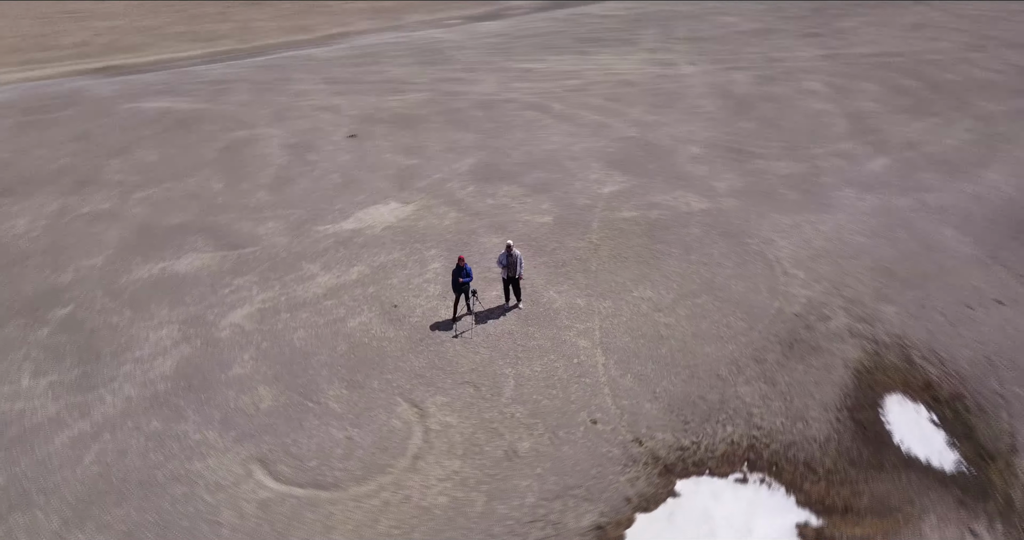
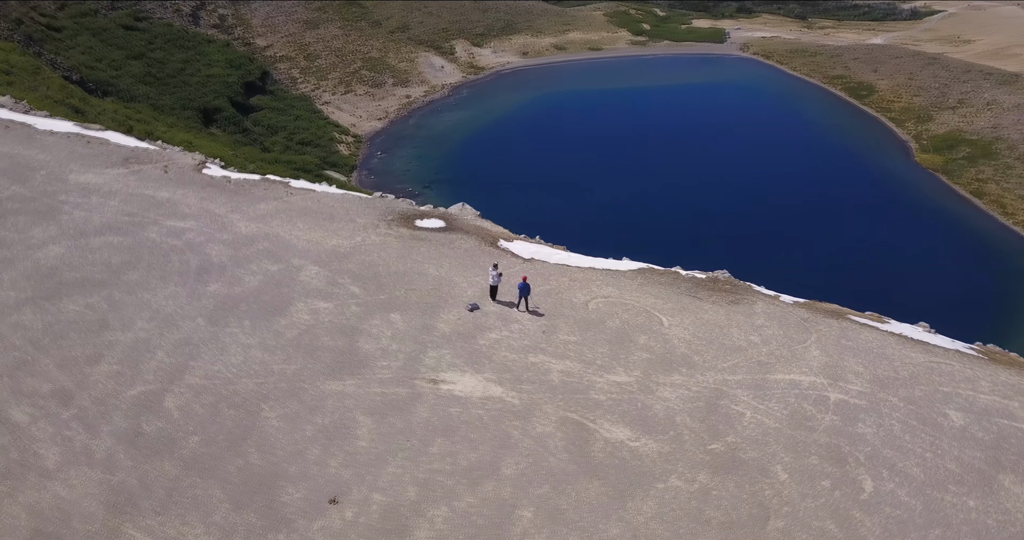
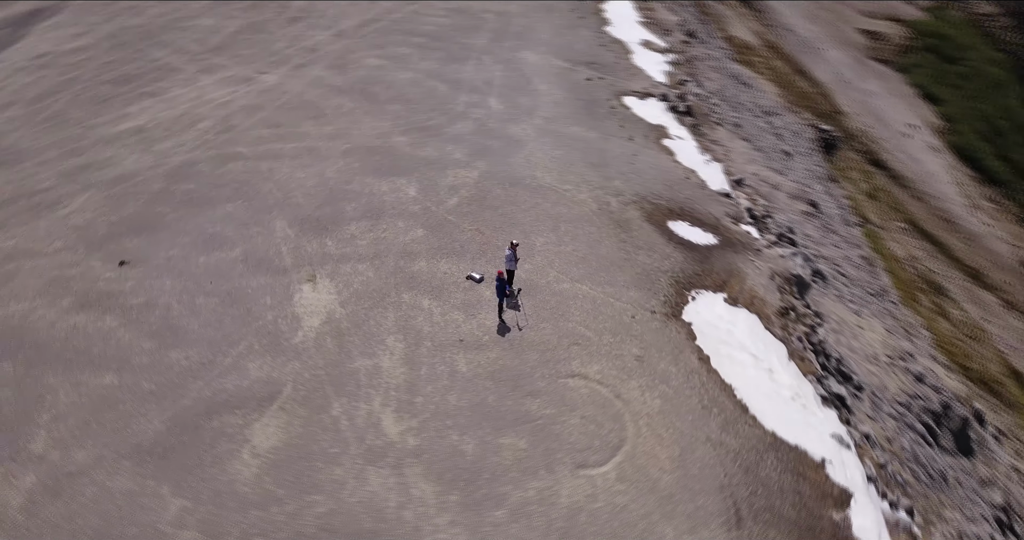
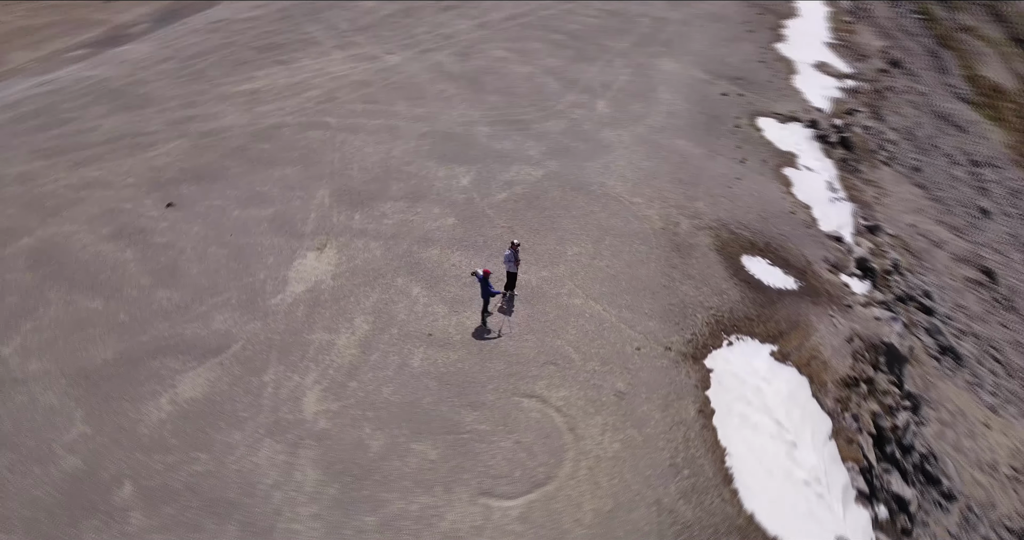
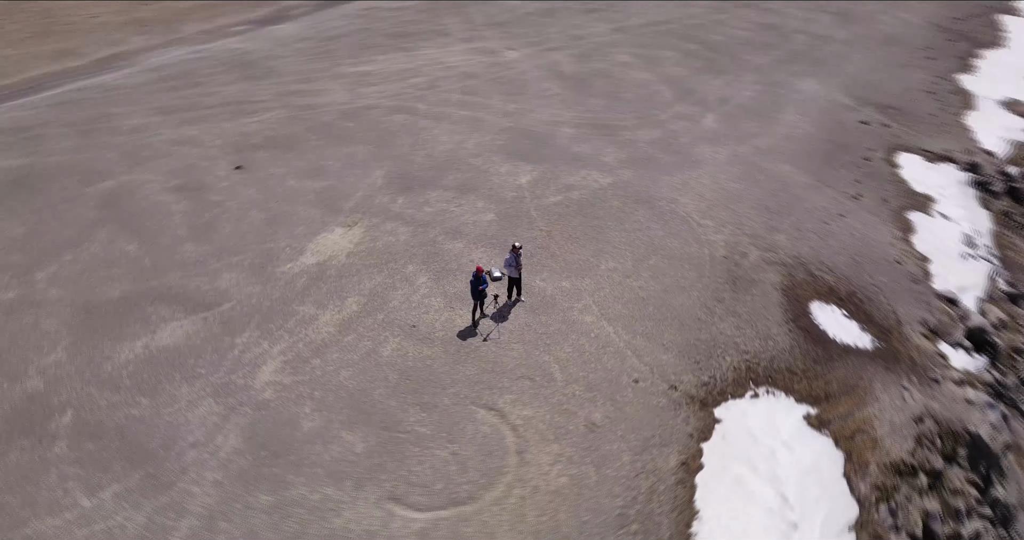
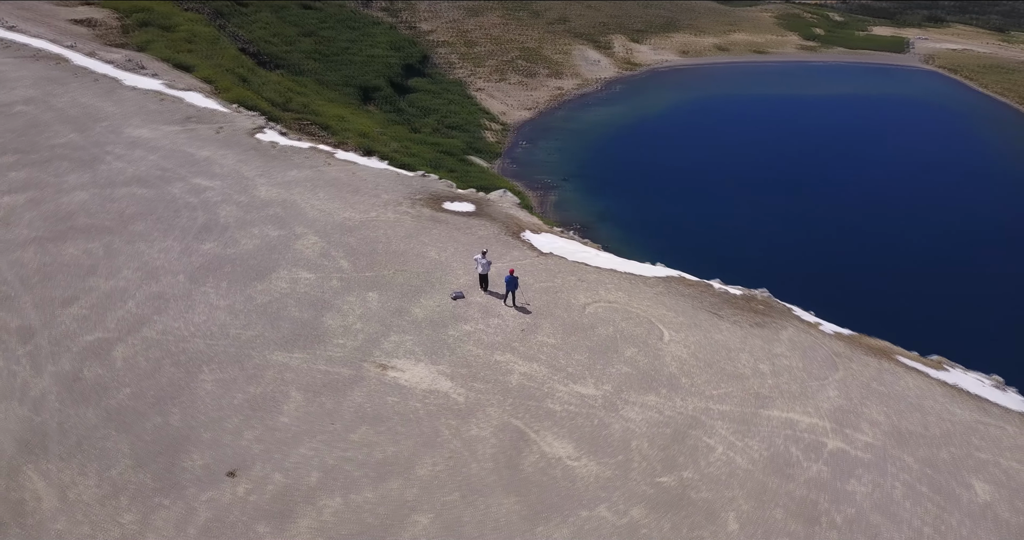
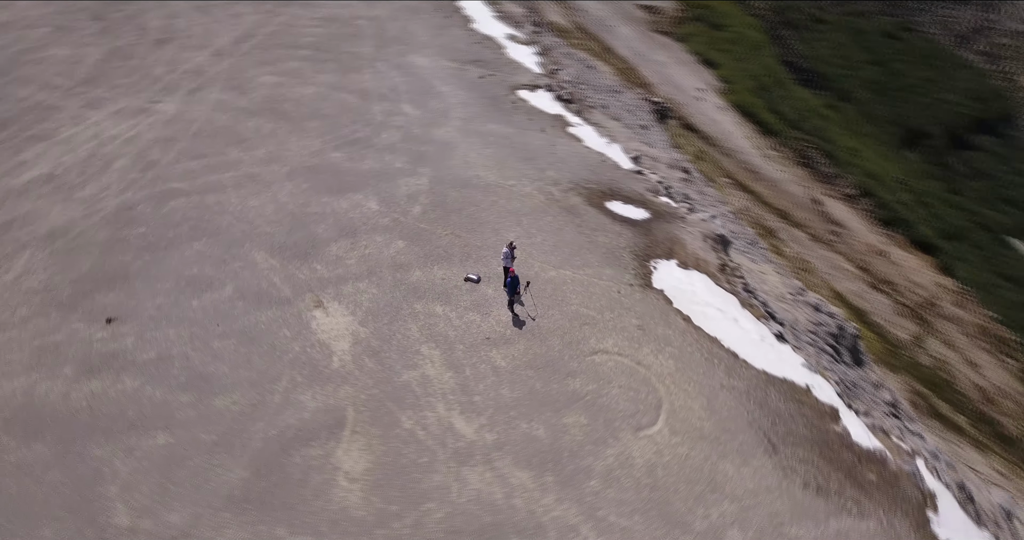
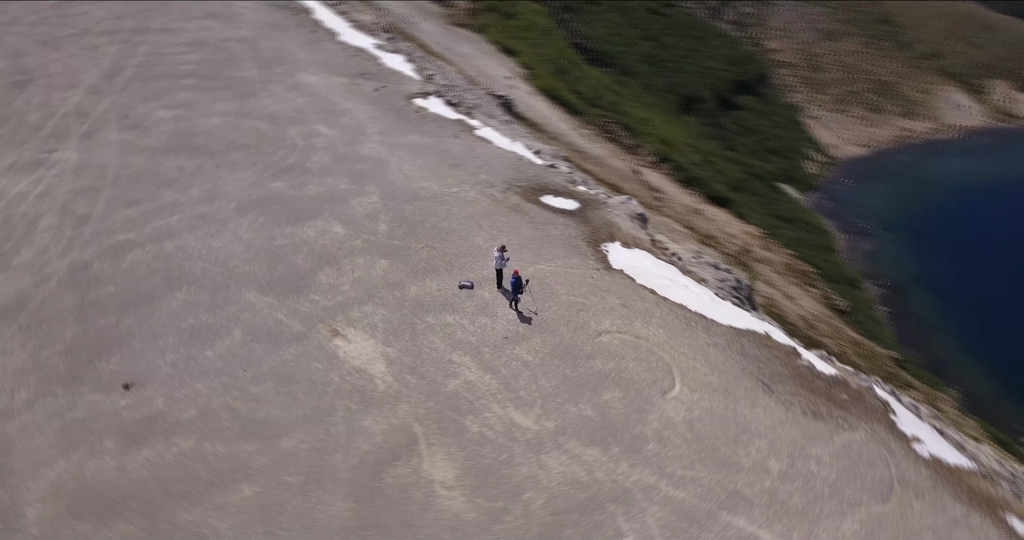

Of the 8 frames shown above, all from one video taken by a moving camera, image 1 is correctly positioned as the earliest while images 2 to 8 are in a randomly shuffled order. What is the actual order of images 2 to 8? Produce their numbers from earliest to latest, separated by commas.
5, 4, 3, 7, 8, 6, 2
